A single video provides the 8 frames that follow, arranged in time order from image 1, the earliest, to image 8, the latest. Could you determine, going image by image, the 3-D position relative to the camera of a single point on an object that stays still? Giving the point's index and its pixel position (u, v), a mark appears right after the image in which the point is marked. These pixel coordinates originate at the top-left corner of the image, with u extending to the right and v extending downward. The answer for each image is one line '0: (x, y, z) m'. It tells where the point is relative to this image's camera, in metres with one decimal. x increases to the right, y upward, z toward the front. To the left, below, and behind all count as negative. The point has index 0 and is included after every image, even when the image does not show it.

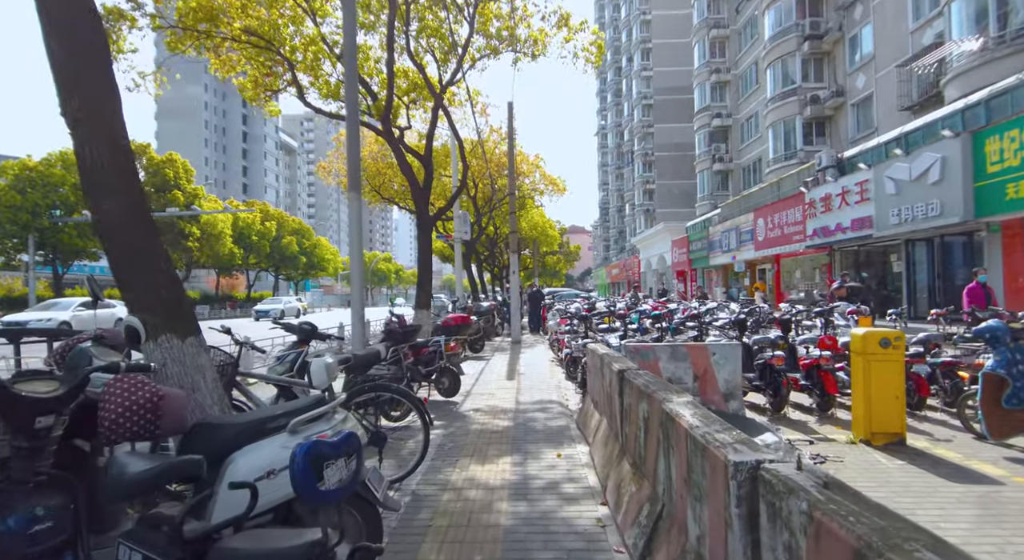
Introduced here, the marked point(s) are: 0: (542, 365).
0: (+0.6, -1.6, +12.0) m
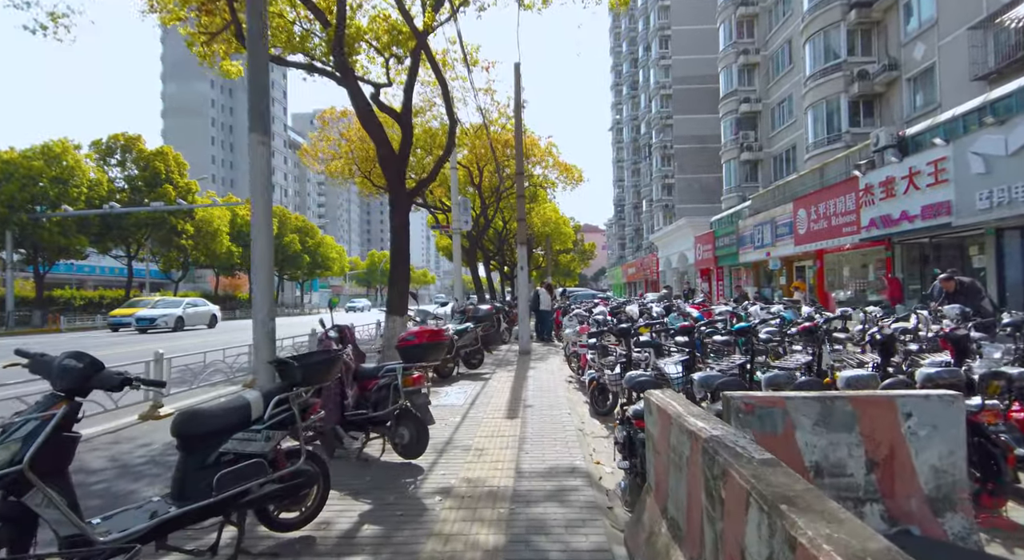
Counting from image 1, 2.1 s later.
0: (+0.7, -1.6, +9.0) m
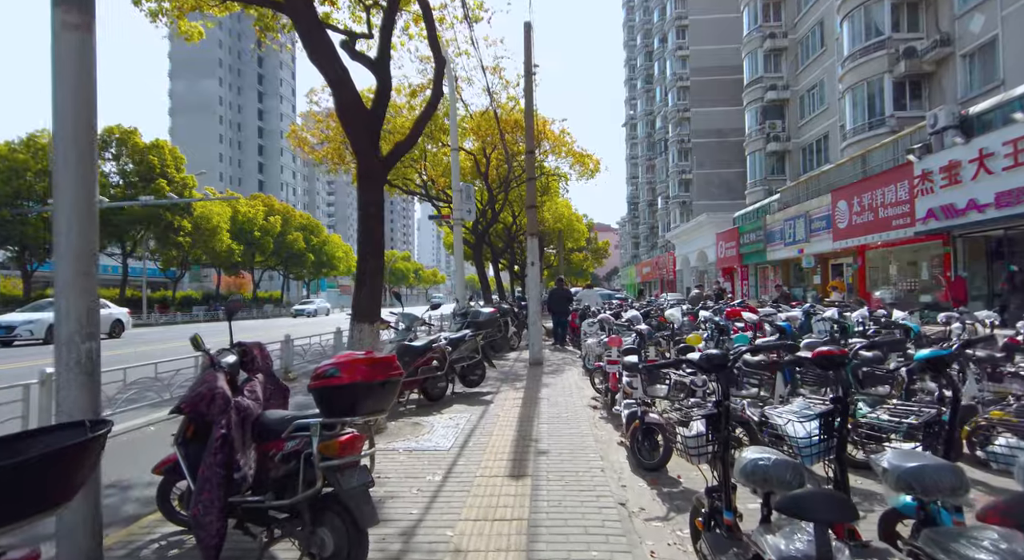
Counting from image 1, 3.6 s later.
0: (+0.8, -1.5, +6.8) m
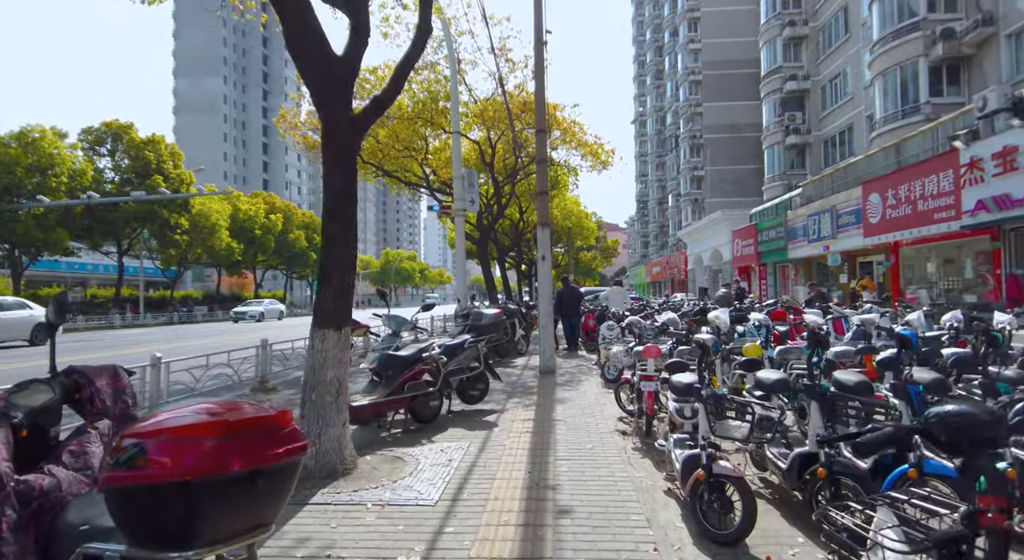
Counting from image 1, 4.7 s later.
0: (+0.8, -1.5, +5.3) m
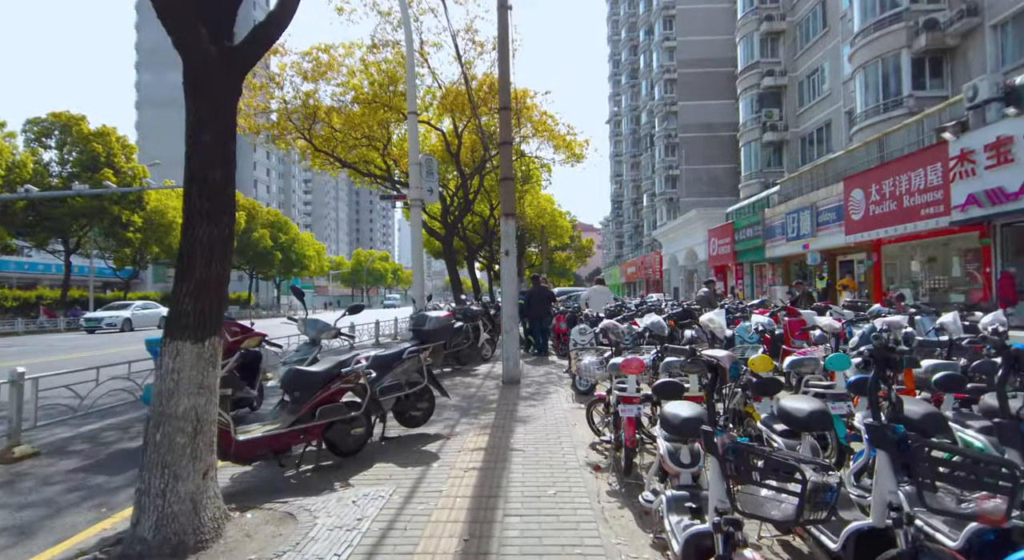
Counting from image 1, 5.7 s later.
0: (+0.4, -1.4, +4.0) m
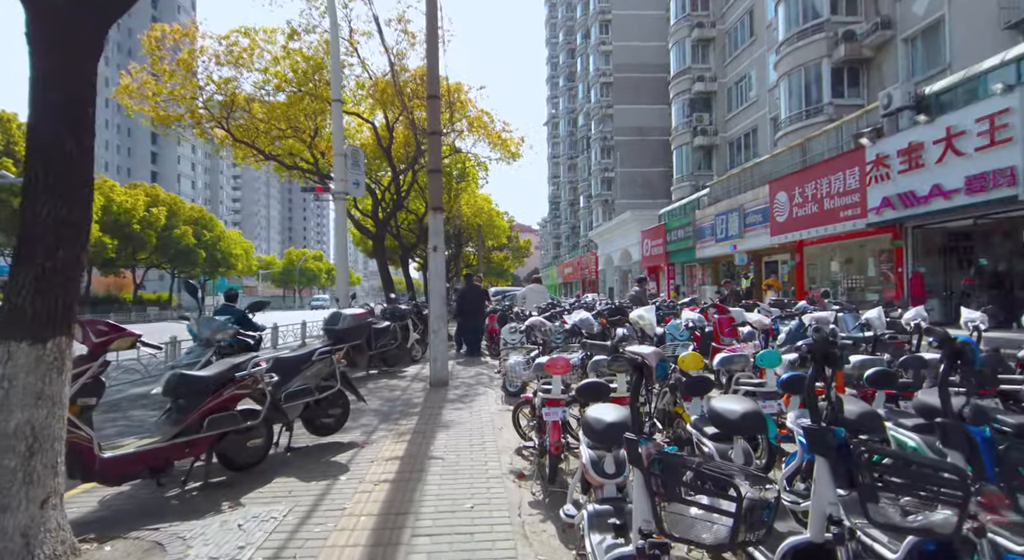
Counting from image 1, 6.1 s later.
0: (-0.1, -1.4, +3.7) m
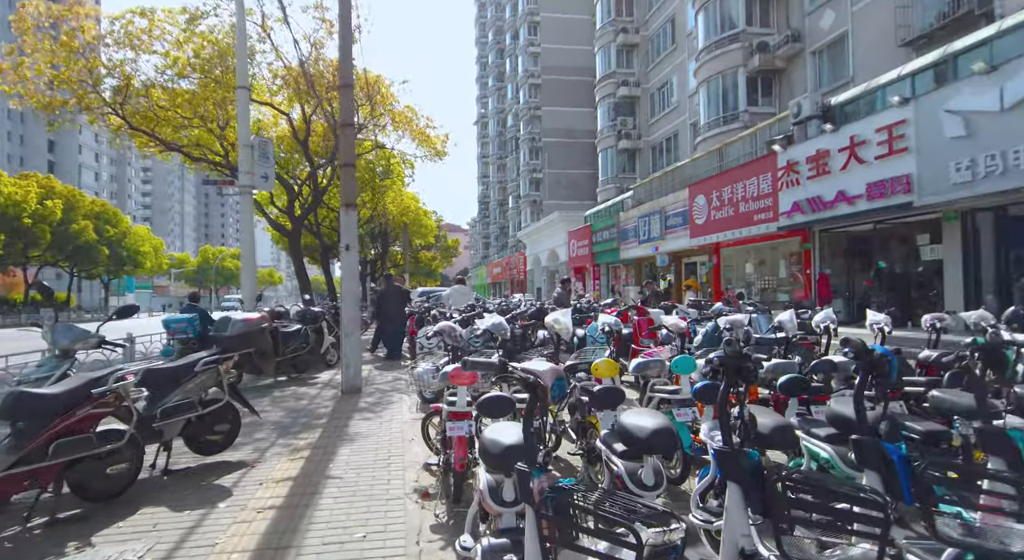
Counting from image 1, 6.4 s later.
0: (-0.6, -1.4, +3.3) m
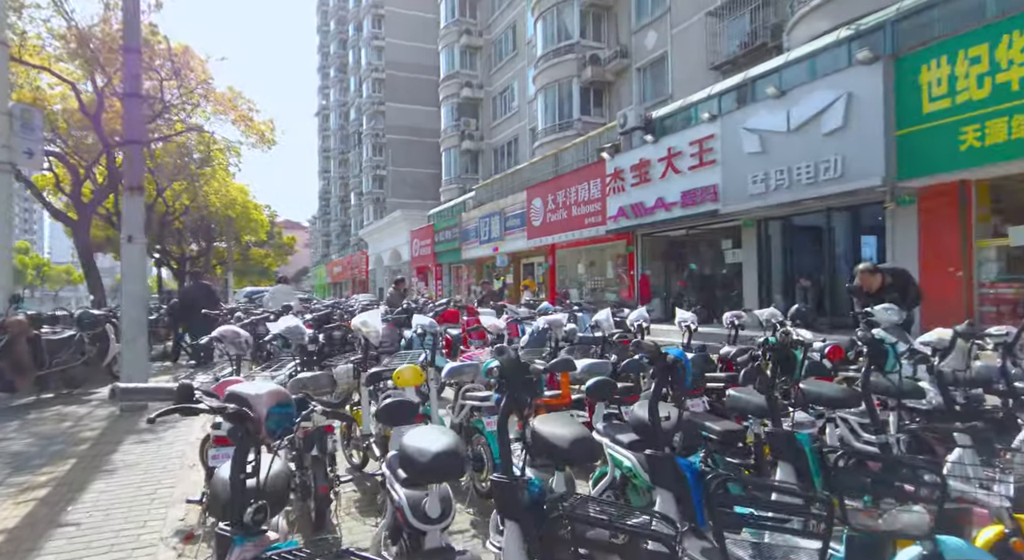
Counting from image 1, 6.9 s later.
0: (-1.6, -1.4, +2.6) m
